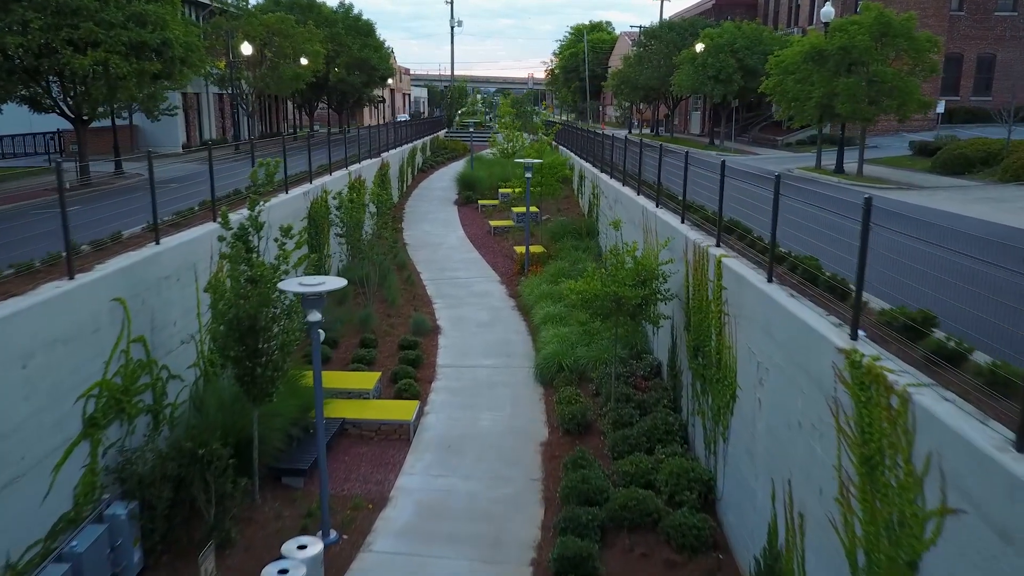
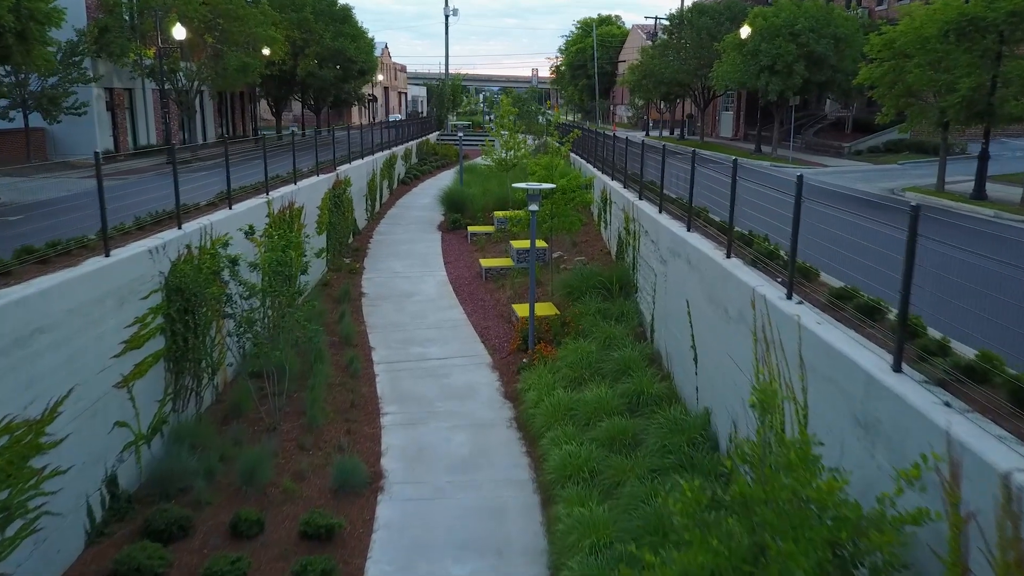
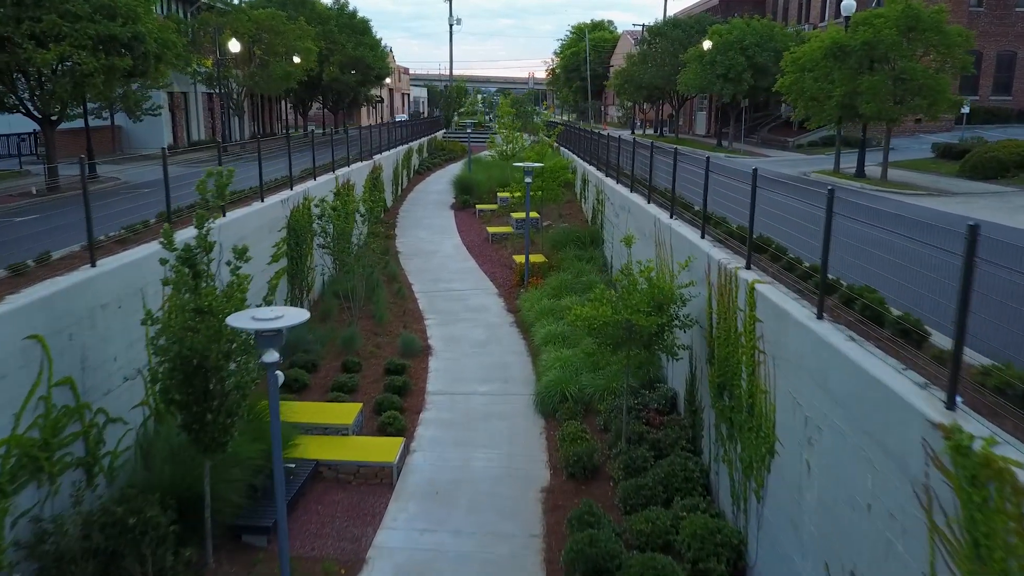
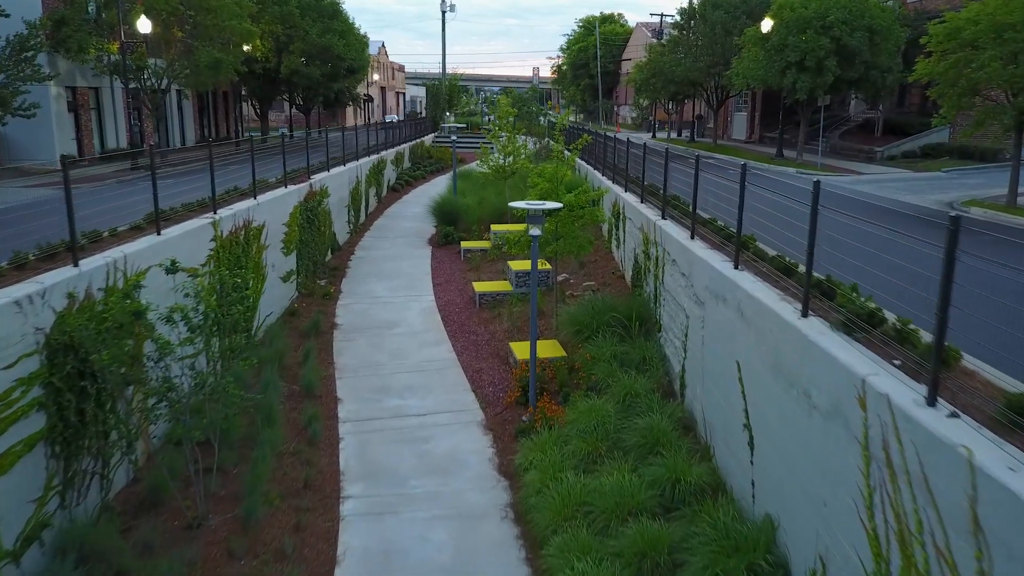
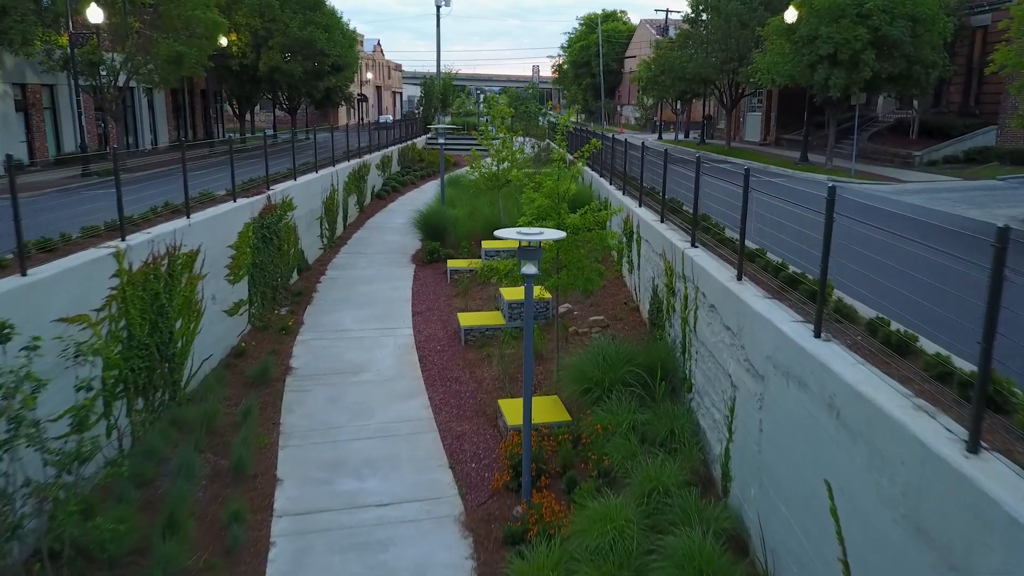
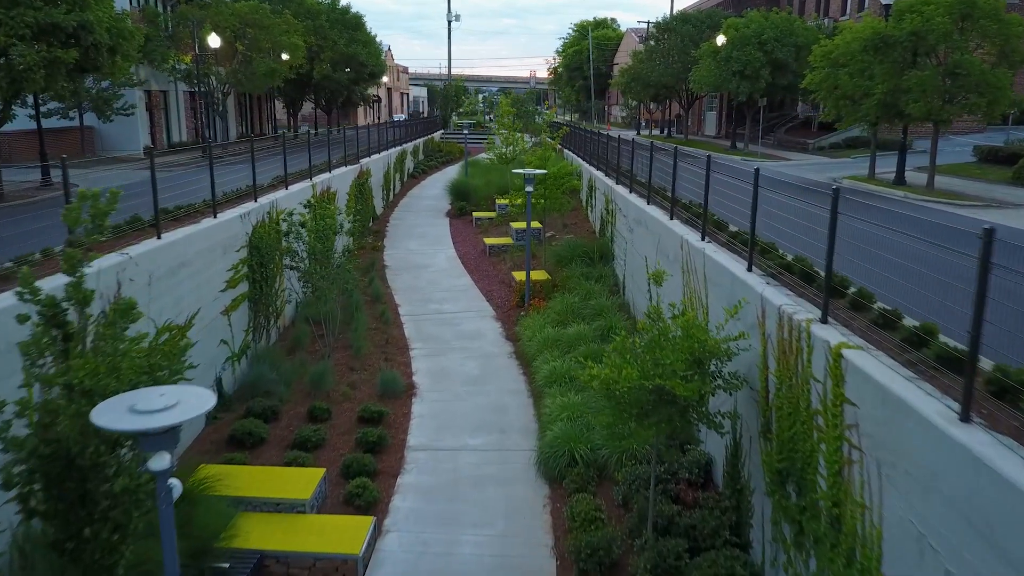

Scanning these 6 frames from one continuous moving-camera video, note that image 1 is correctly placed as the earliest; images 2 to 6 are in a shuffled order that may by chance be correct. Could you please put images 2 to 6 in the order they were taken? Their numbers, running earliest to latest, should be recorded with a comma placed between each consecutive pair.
3, 6, 2, 4, 5
